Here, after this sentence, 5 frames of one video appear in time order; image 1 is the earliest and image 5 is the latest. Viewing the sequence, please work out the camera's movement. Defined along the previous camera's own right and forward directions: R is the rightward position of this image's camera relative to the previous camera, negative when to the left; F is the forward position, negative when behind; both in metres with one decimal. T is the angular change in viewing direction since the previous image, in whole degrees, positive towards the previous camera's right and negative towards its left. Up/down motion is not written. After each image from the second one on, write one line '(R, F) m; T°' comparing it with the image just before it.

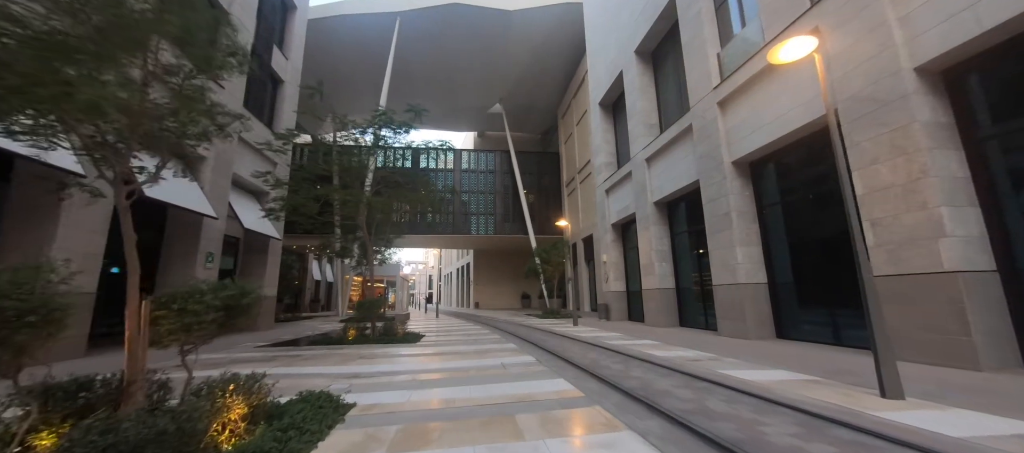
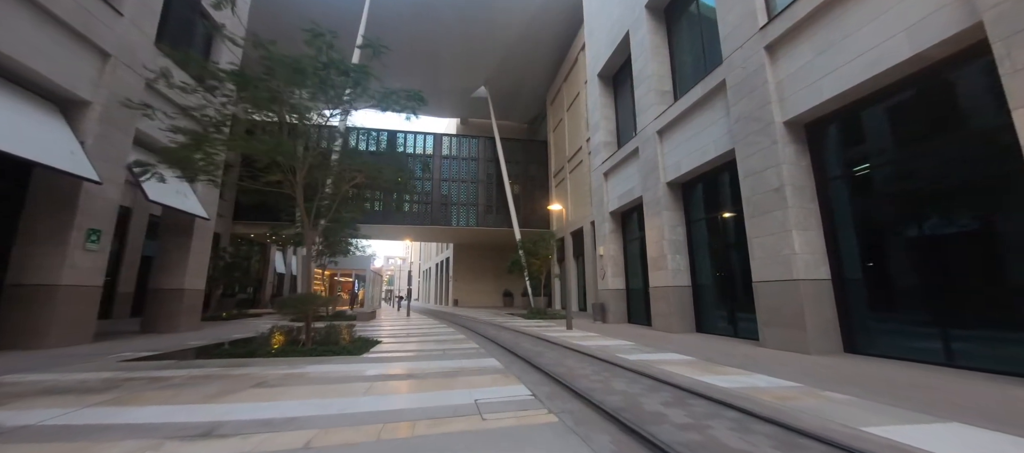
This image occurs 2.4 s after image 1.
(0.0, +2.7) m; +3°
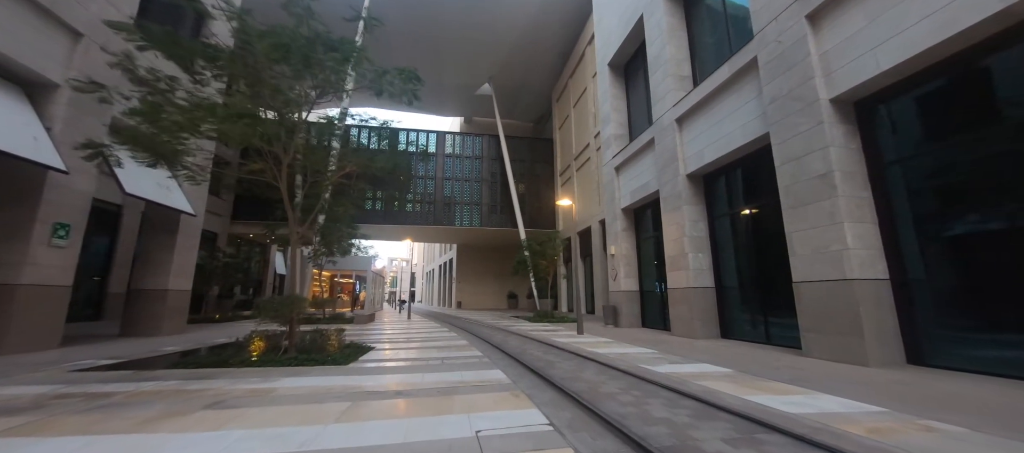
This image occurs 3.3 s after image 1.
(-0.1, +0.9) m; -1°
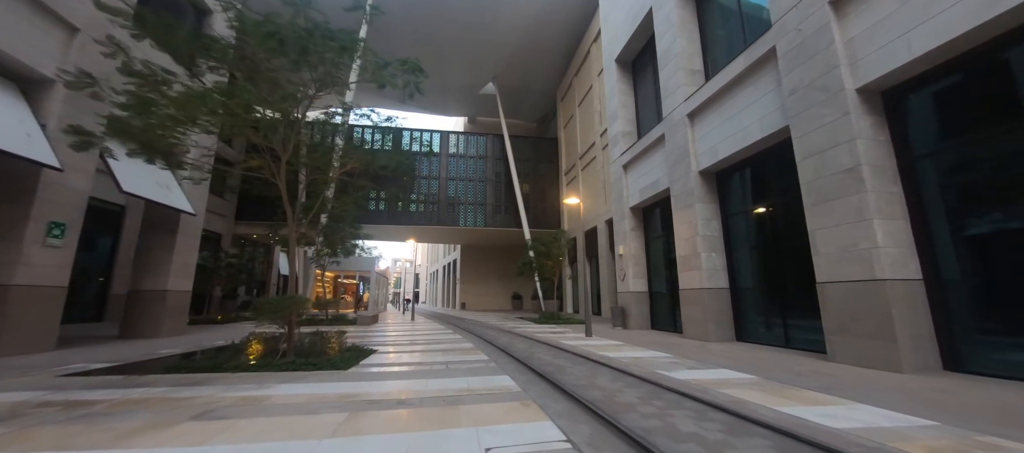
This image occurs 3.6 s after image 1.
(-0.1, +0.3) m; -1°
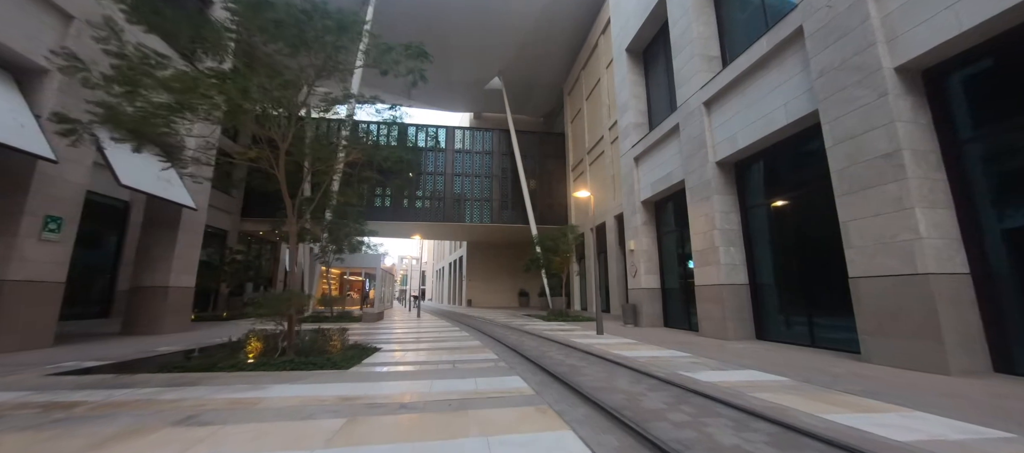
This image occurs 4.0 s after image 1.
(-0.1, +0.4) m; -1°
